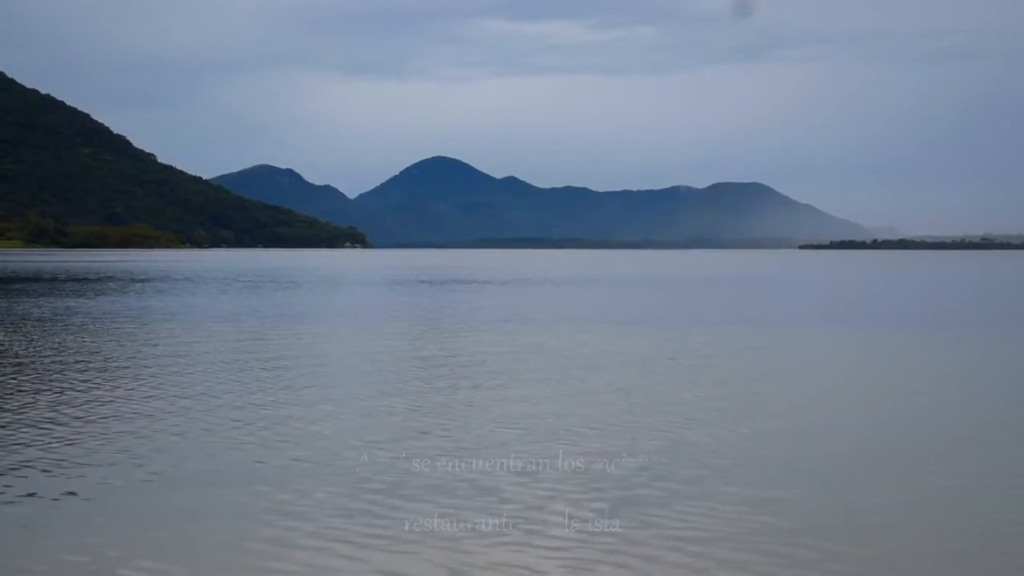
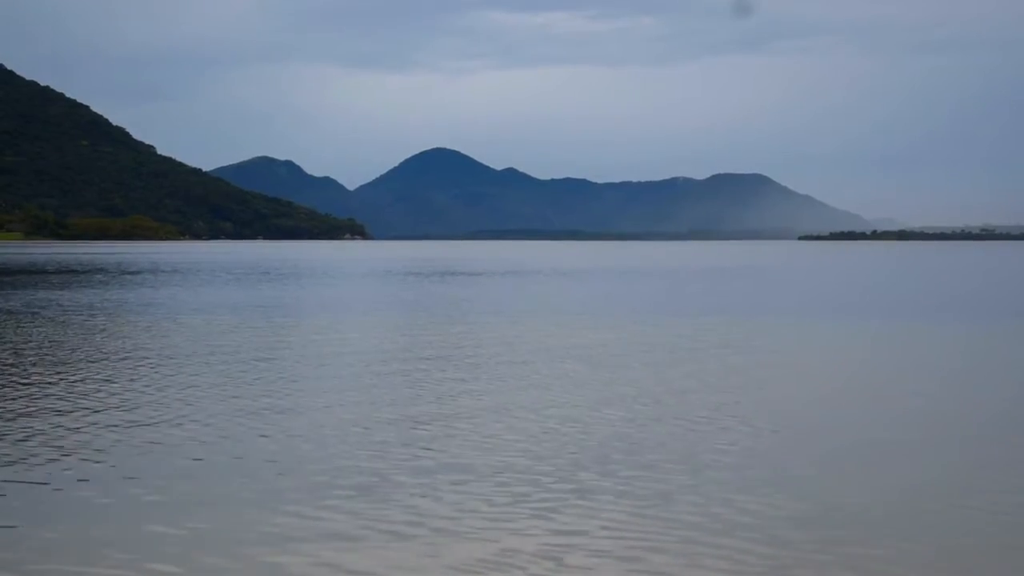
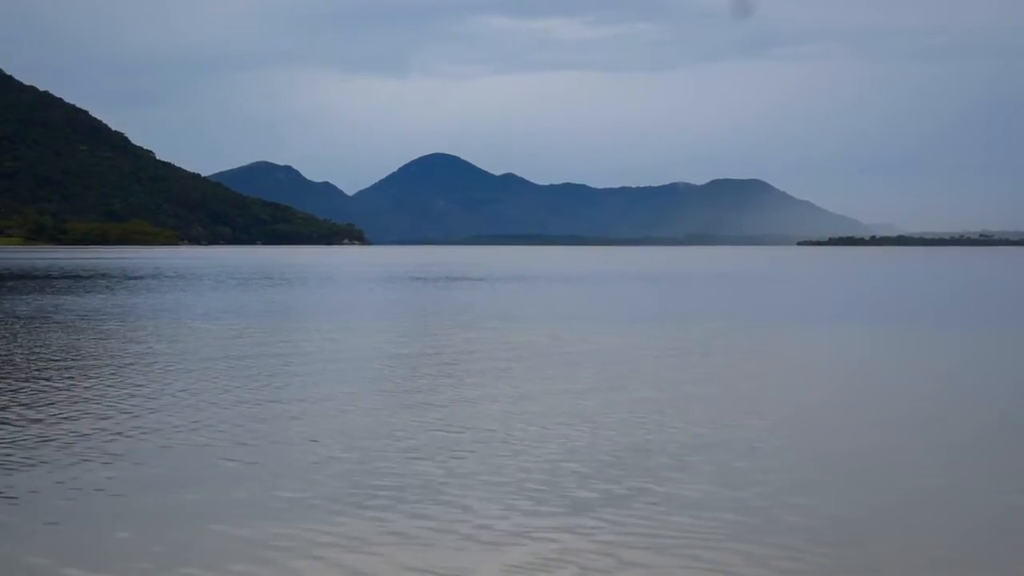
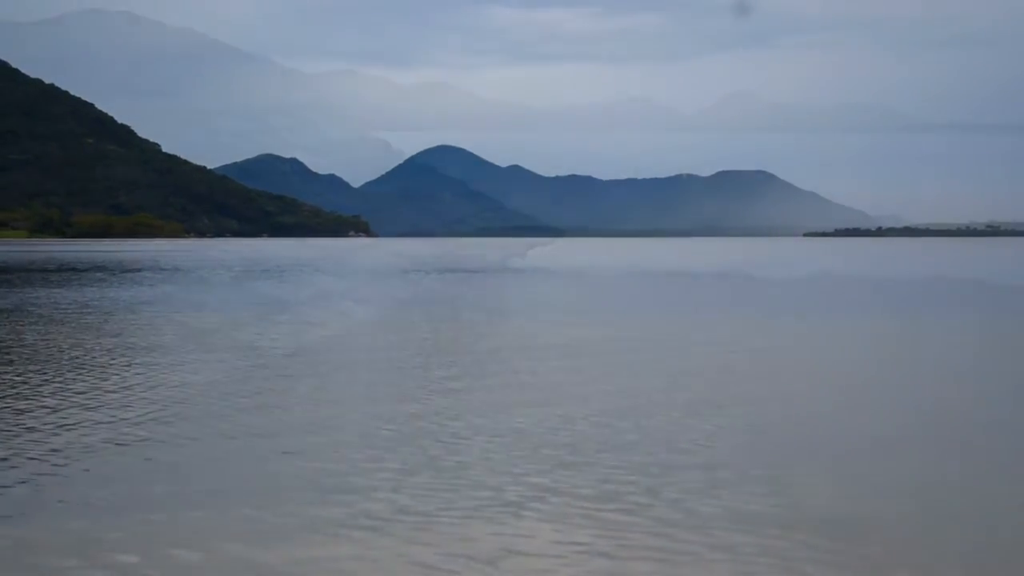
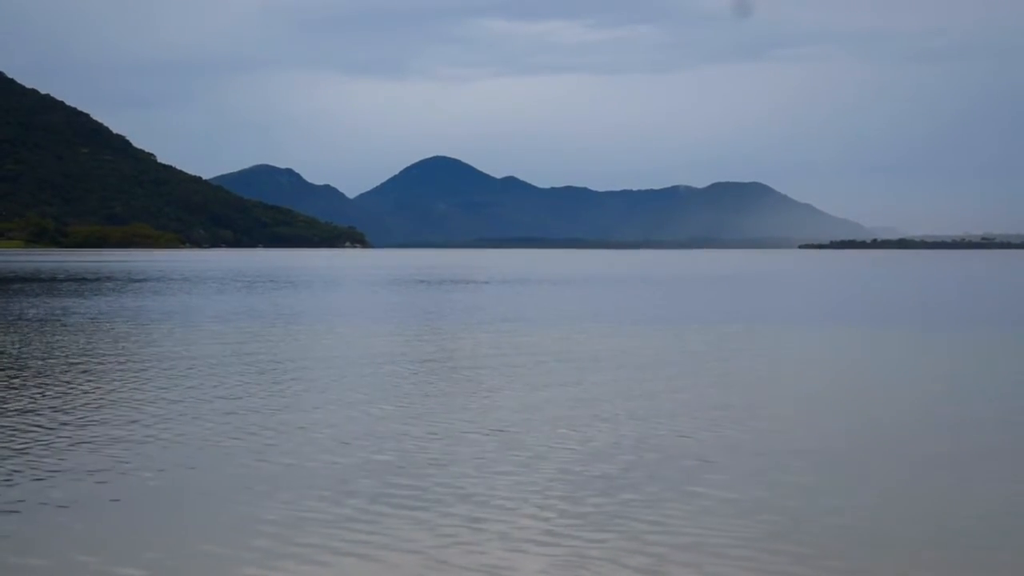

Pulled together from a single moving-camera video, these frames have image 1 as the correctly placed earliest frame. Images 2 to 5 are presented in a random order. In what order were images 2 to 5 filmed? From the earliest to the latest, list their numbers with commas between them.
5, 3, 2, 4
